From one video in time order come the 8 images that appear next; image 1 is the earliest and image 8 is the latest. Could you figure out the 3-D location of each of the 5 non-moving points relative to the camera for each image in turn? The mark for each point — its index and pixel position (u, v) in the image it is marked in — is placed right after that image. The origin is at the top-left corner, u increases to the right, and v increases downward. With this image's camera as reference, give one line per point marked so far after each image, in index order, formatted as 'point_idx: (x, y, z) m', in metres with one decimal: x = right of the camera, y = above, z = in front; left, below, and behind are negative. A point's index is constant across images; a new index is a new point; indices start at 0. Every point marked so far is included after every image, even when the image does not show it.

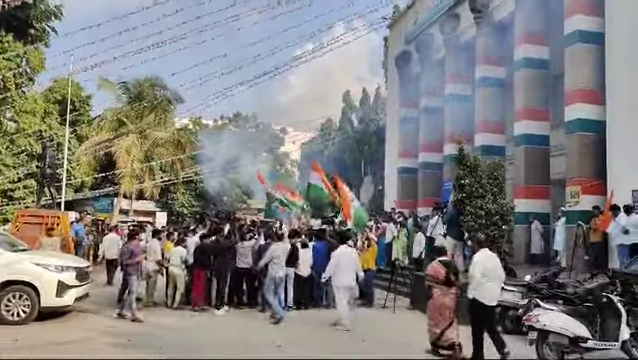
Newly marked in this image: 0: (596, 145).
0: (+6.6, +0.8, +15.7) m
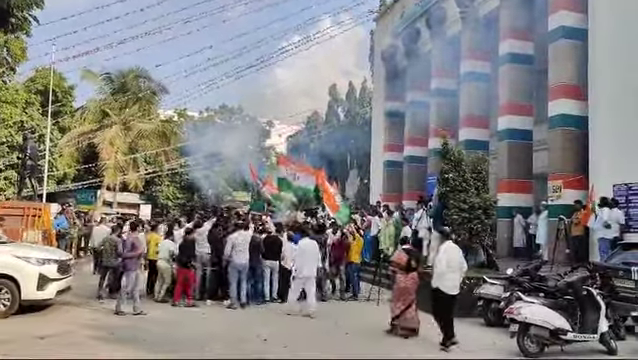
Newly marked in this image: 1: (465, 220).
0: (+6.2, +1.0, +15.9) m
1: (+2.7, -0.7, +12.0) m
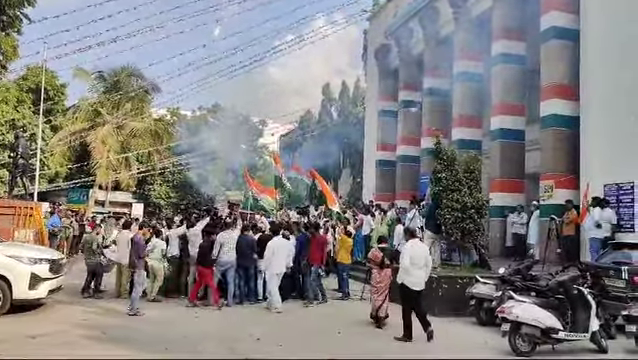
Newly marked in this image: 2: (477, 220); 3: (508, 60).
0: (+6.1, +1.0, +16.0) m
1: (+2.5, -0.7, +12.0) m
2: (+2.9, -0.7, +12.1) m
3: (+5.2, +3.3, +18.3) m
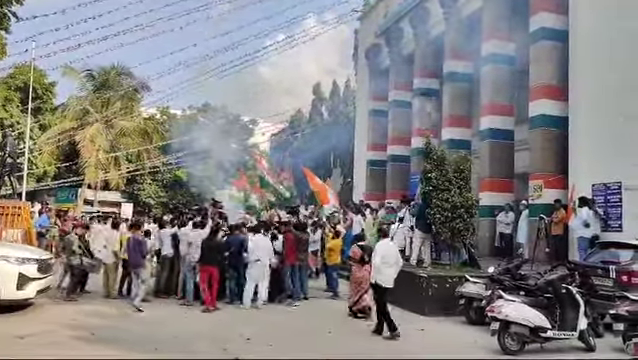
0: (+5.8, +1.0, +16.1) m
1: (+2.4, -0.7, +12.1) m
2: (+2.7, -0.7, +12.2) m
3: (+5.0, +3.3, +18.4) m
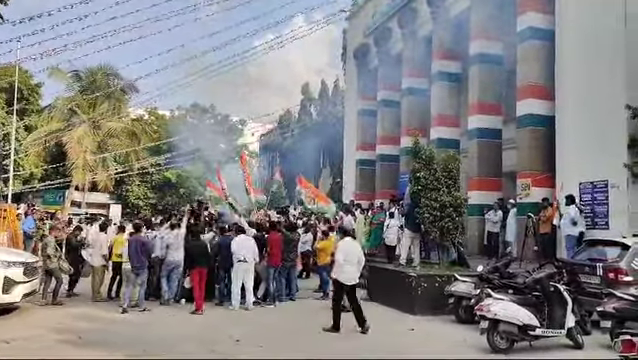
0: (+5.6, +1.0, +16.2) m
1: (+2.2, -0.7, +12.1) m
2: (+2.5, -0.7, +12.2) m
3: (+4.6, +3.4, +18.4) m
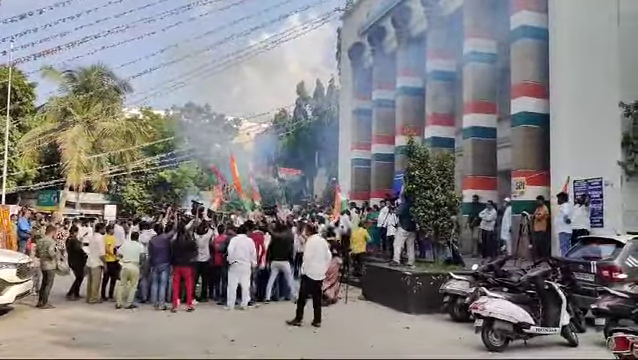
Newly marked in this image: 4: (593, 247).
0: (+5.4, +1.0, +16.2) m
1: (+2.1, -0.7, +12.1) m
2: (+2.4, -0.7, +12.2) m
3: (+4.5, +3.4, +18.5) m
4: (+4.1, -1.0, +9.8) m
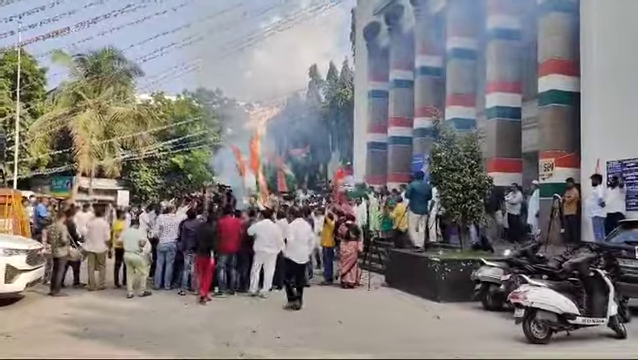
0: (+5.9, +1.5, +15.5) m
1: (+2.5, -0.3, +11.5) m
2: (+2.8, -0.4, +11.6) m
3: (+5.0, +3.9, +17.7) m
4: (+4.4, -0.7, +9.2) m
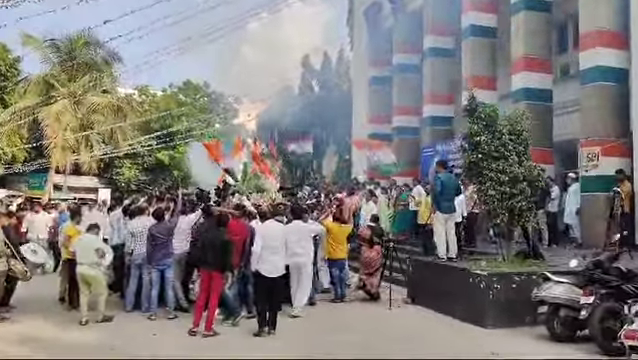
0: (+5.9, +1.6, +13.2) m
1: (+2.6, -0.2, +9.2) m
2: (+2.9, -0.2, +9.3) m
3: (+5.0, +4.1, +15.4) m
4: (+4.6, -0.6, +6.9) m
